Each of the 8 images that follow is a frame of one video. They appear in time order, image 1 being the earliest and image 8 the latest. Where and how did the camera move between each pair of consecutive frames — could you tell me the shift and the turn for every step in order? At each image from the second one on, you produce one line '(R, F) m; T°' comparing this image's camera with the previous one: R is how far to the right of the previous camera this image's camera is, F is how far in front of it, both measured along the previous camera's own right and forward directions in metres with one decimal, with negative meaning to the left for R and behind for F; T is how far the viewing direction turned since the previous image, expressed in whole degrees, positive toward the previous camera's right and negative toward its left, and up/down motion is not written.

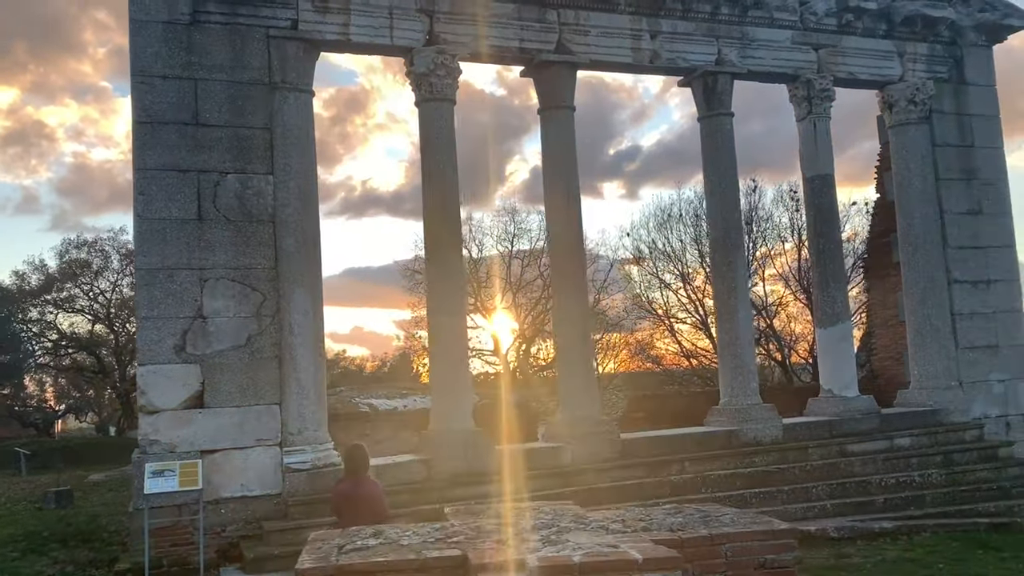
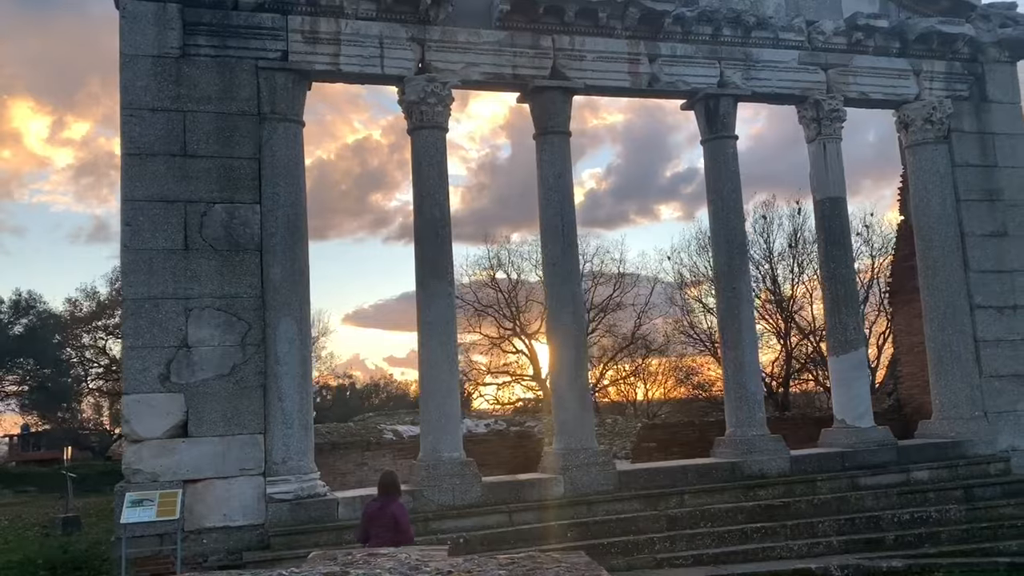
(+0.8, +0.2) m; -4°
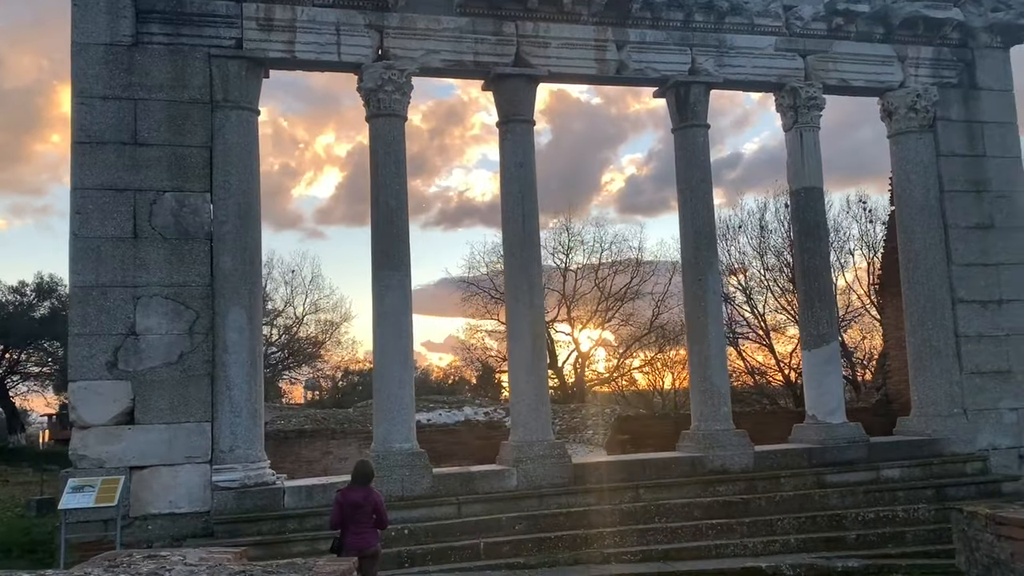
(+1.0, +0.1) m; -2°
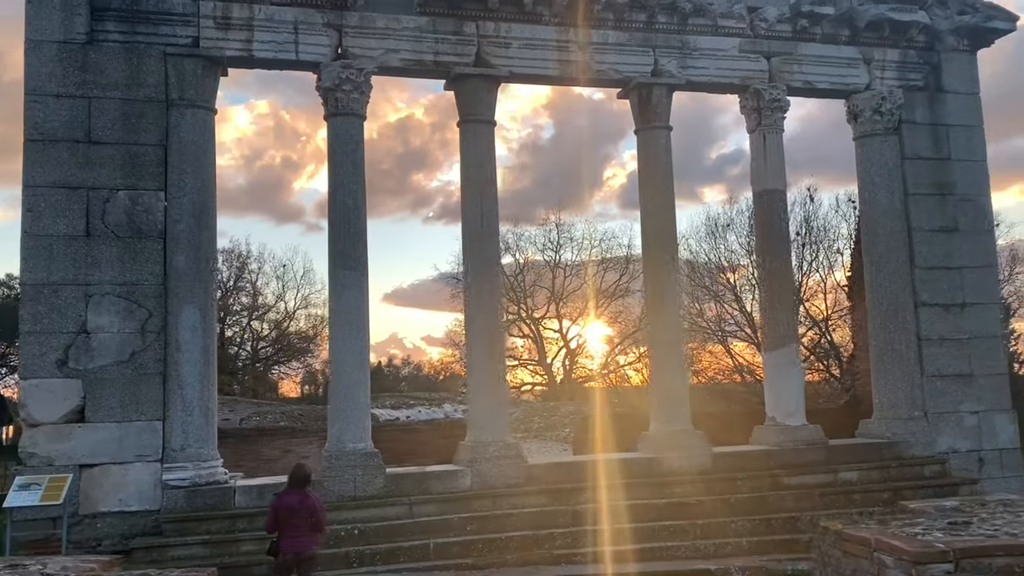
(+0.5, 0.0) m; 0°
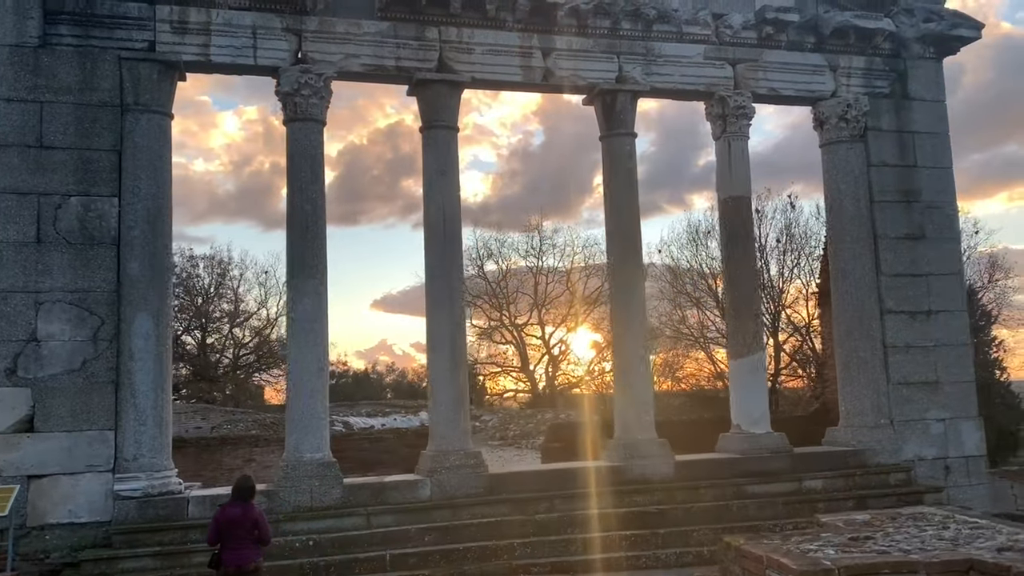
(+0.4, +0.1) m; +1°
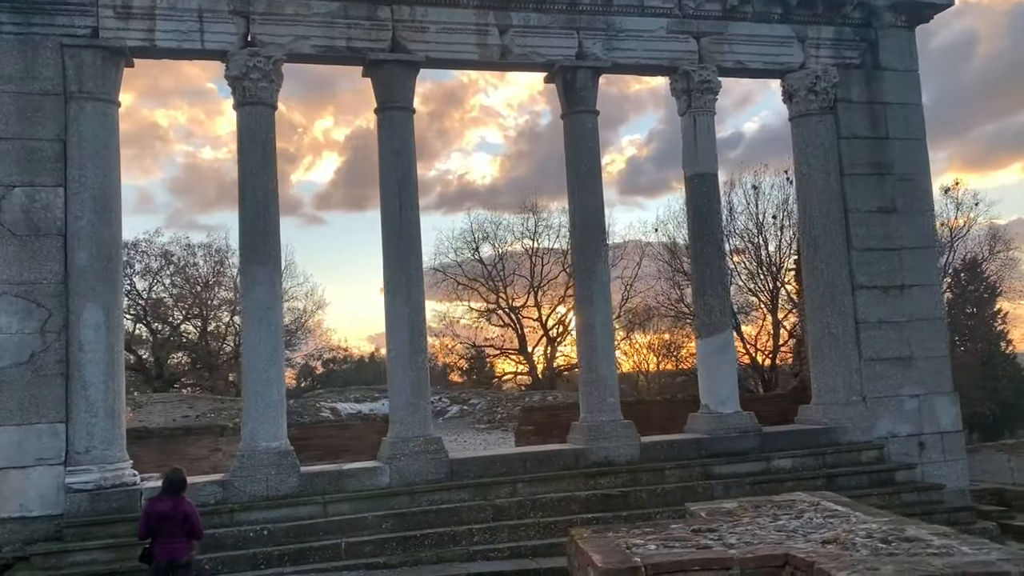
(+0.6, +0.2) m; -1°
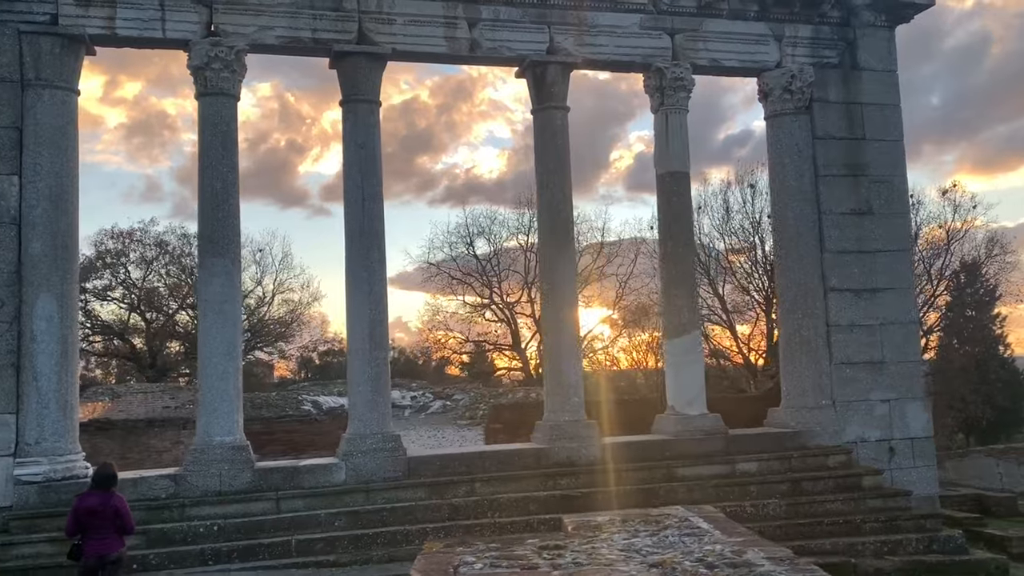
(+0.5, +0.1) m; 0°
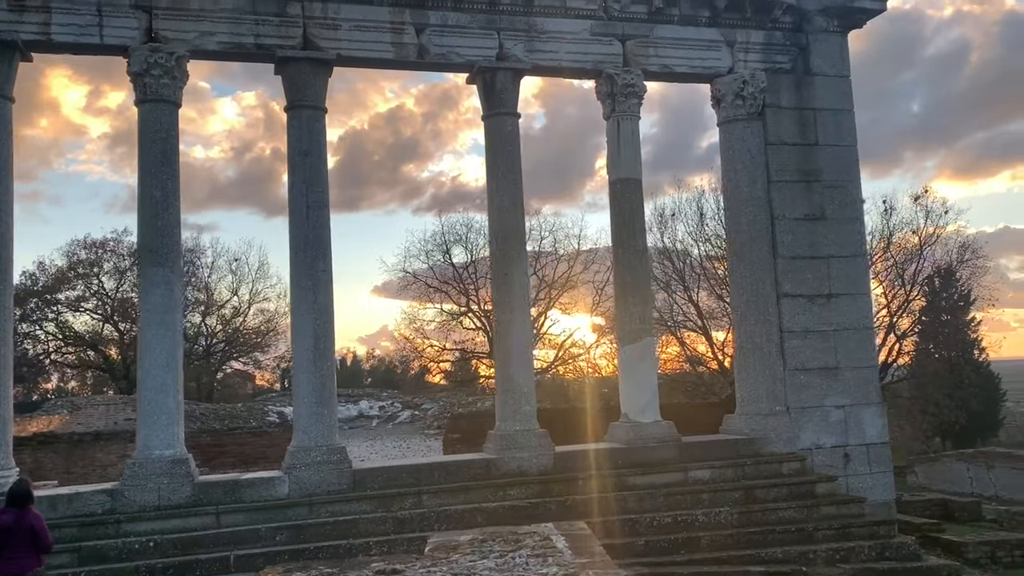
(+0.5, +0.1) m; +1°
